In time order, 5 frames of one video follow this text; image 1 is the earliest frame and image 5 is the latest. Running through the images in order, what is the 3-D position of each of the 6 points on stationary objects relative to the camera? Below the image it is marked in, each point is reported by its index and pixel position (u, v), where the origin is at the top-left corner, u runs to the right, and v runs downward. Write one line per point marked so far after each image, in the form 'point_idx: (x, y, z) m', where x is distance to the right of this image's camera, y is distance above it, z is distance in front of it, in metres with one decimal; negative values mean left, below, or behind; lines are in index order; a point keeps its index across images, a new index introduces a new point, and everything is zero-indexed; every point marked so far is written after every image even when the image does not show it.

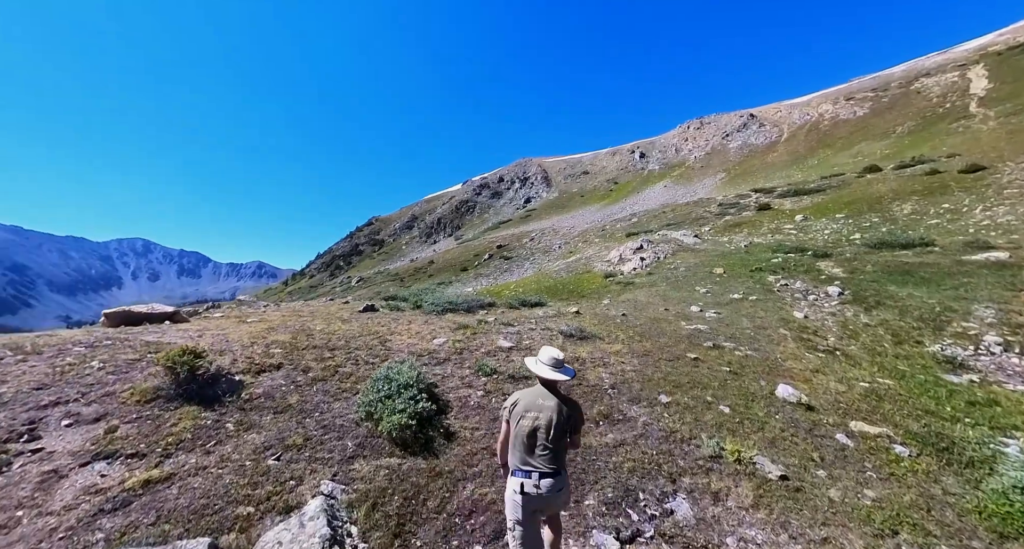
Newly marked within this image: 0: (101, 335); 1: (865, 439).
0: (-13.5, -2.0, +13.5) m
1: (+7.8, -3.7, +9.2) m
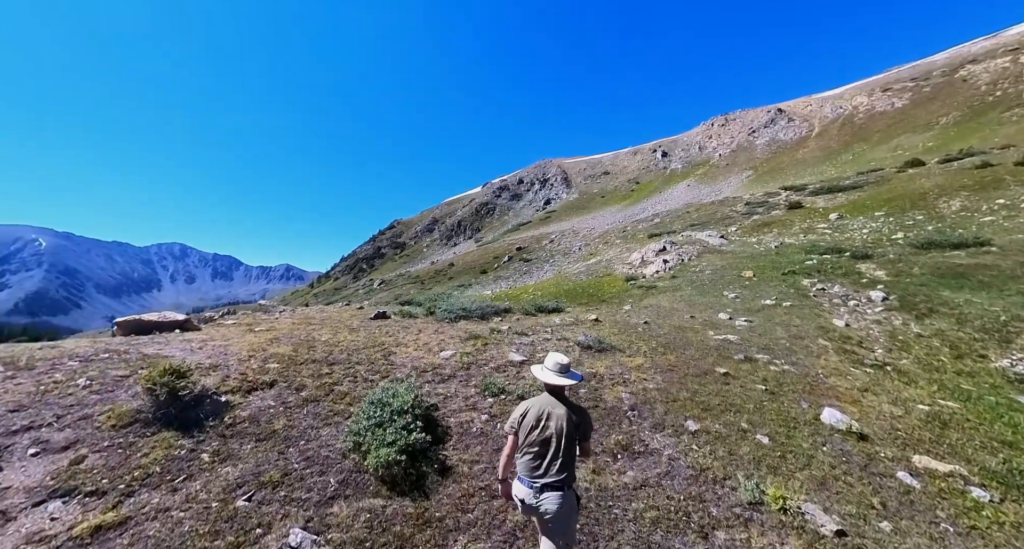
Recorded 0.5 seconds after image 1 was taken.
0: (-13.2, -2.3, +13.2) m
1: (+8.0, -3.9, +7.8) m
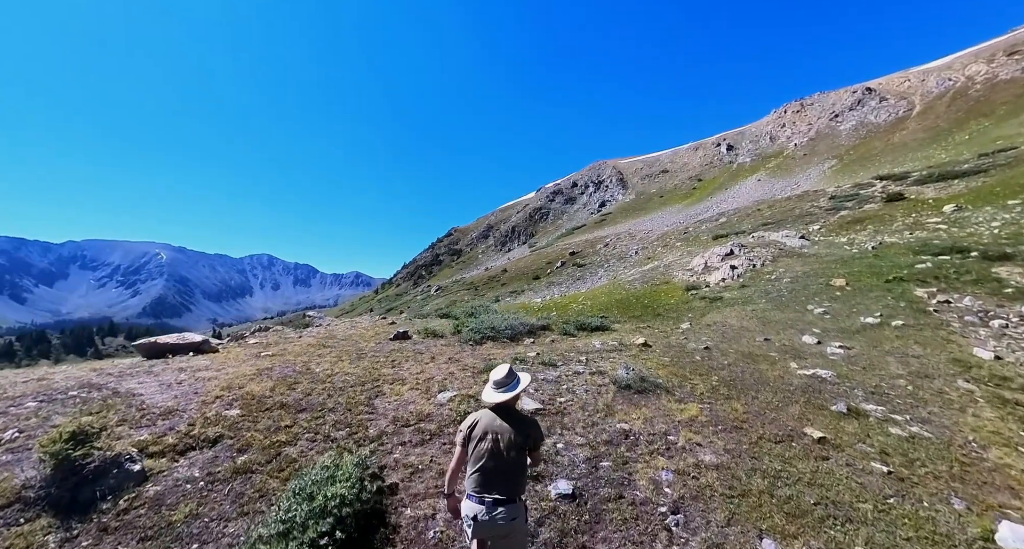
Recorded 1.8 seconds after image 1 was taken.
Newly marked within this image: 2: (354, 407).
0: (-12.8, -3.1, +12.3) m
1: (+7.4, -4.3, +4.0) m
2: (-3.8, -3.2, +10.0) m
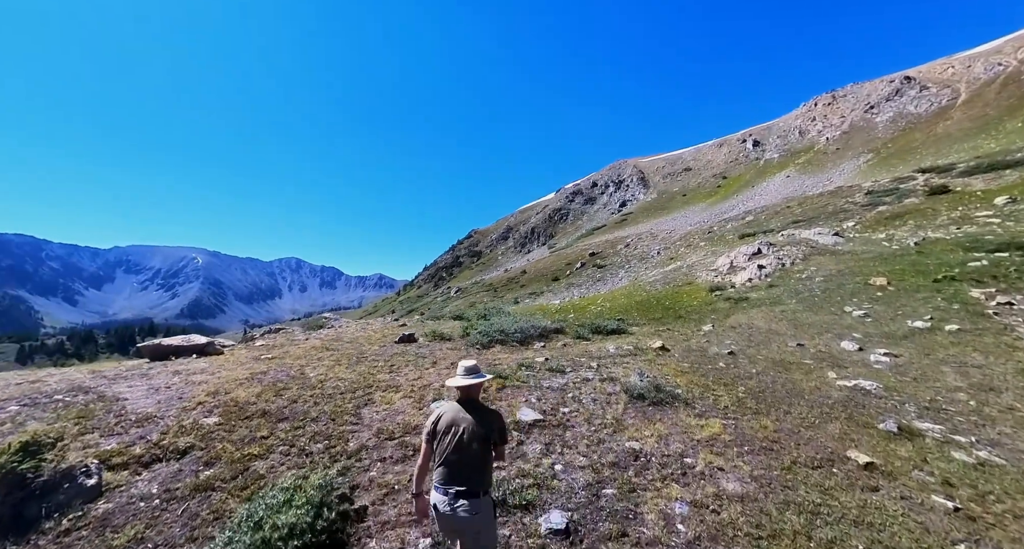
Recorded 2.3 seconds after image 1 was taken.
0: (-12.7, -3.1, +12.0) m
1: (+7.1, -4.2, +2.6) m
2: (-3.9, -3.2, +9.2) m
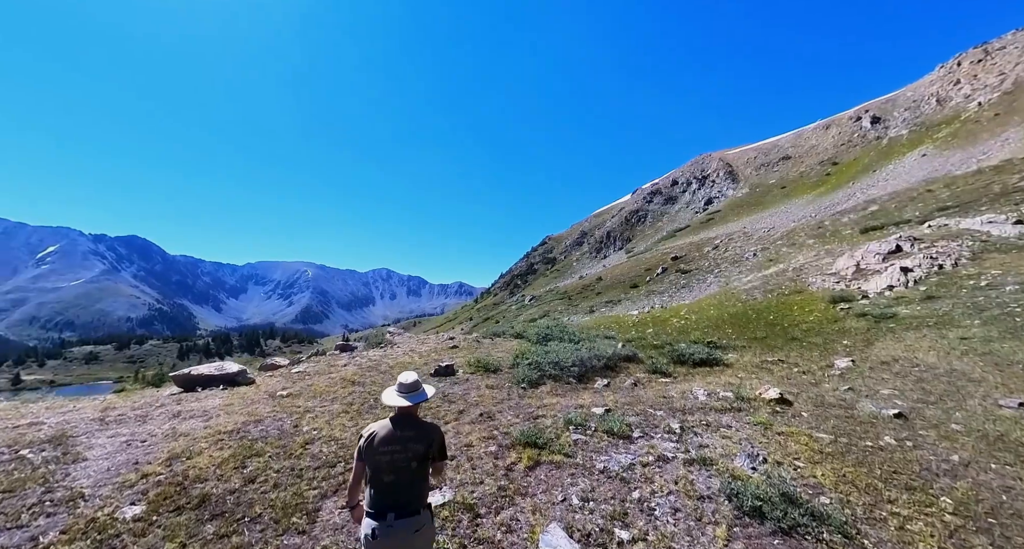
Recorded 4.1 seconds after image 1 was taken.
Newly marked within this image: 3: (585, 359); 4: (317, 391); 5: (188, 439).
0: (-11.6, -4.0, +10.8) m
1: (+6.1, -4.5, -2.1) m
2: (-3.5, -3.8, +6.4) m
3: (+2.8, -3.3, +15.6) m
4: (-6.6, -4.0, +14.1) m
5: (-7.6, -3.9, +9.8) m
